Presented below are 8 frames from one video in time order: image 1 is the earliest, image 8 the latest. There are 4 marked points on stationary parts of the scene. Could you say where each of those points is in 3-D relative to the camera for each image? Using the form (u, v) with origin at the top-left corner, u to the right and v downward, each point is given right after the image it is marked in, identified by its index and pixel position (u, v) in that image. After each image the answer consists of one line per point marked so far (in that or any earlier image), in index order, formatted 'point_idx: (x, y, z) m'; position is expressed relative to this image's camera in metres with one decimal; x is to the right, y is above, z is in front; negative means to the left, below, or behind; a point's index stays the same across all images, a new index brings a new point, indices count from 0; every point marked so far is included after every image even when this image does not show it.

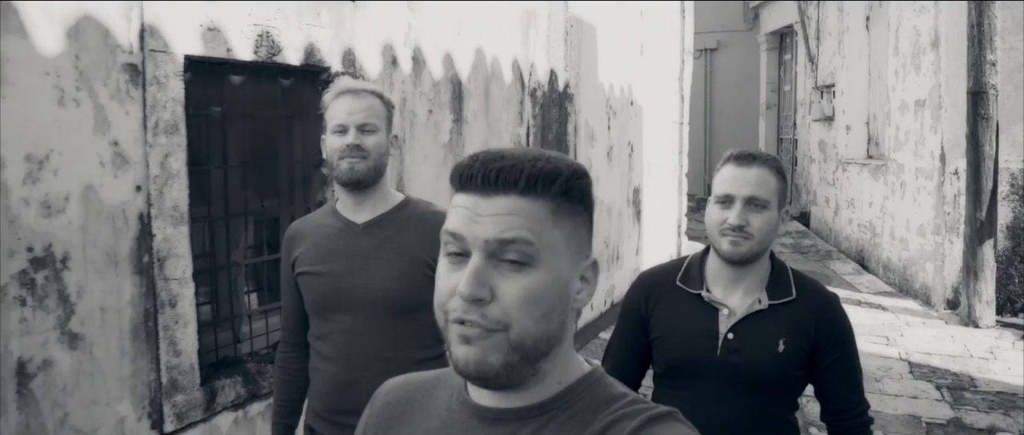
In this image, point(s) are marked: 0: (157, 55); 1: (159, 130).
0: (-1.2, +0.6, +3.3) m
1: (-1.2, +0.3, +3.4) m
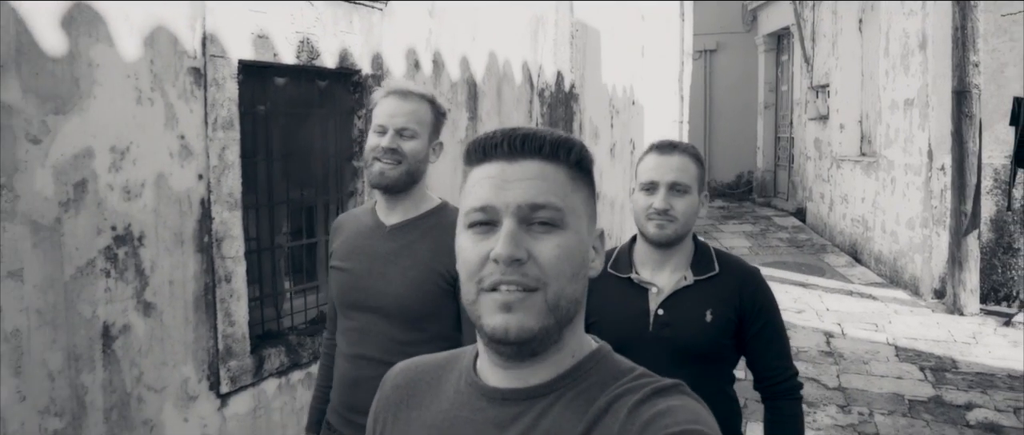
0: (-1.2, +0.6, +3.8) m
1: (-1.2, +0.4, +3.8) m
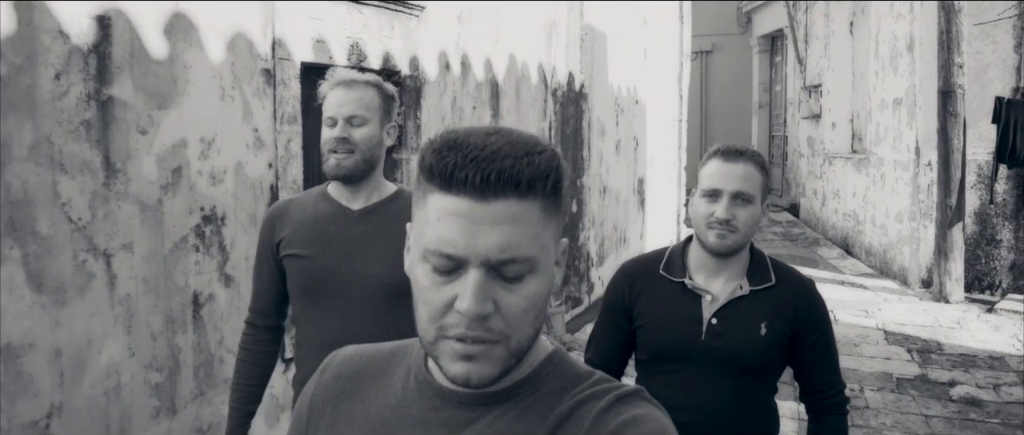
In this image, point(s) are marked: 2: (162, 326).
0: (-1.0, +0.7, +4.3) m
1: (-1.0, +0.4, +4.3) m
2: (-1.3, -0.4, +3.7) m
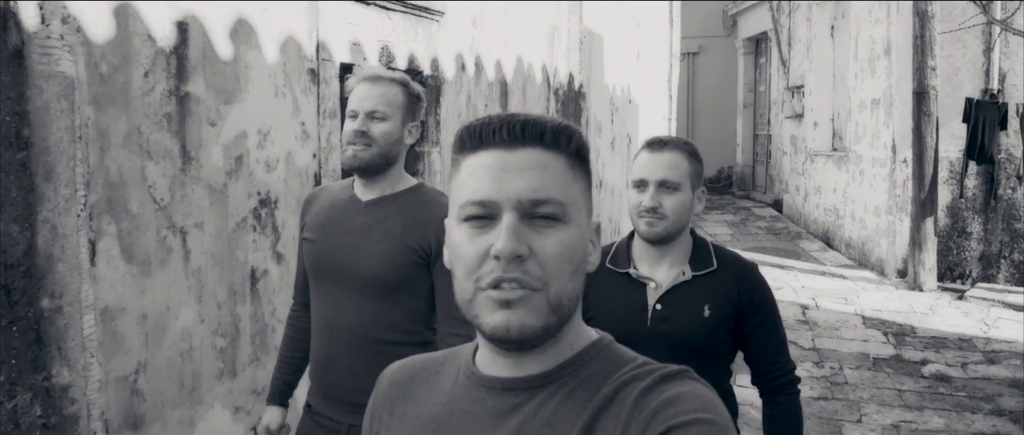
0: (-0.9, +0.8, +4.8) m
1: (-0.9, +0.5, +4.8) m
2: (-1.2, -0.3, +4.2) m
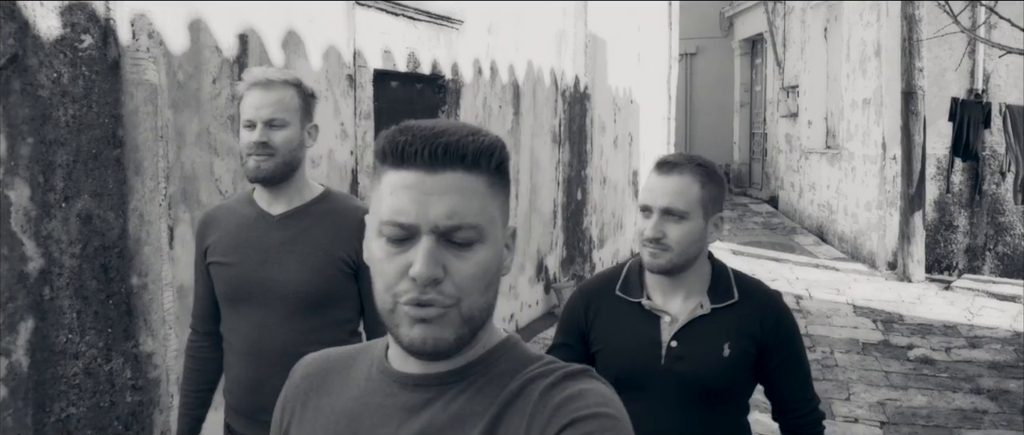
0: (-0.8, +0.8, +5.3) m
1: (-0.8, +0.6, +5.3) m
2: (-1.1, -0.3, +4.7) m
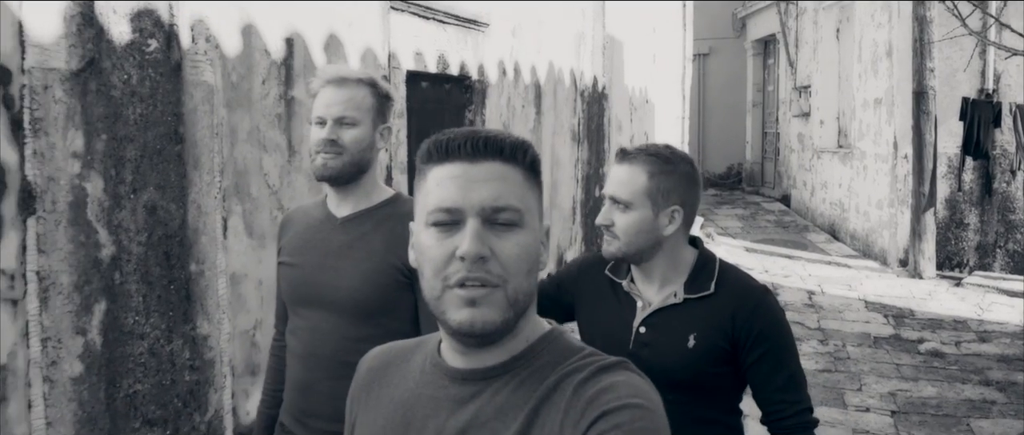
0: (-0.7, +0.8, +5.6) m
1: (-0.7, +0.6, +5.6) m
2: (-1.0, -0.3, +5.0) m
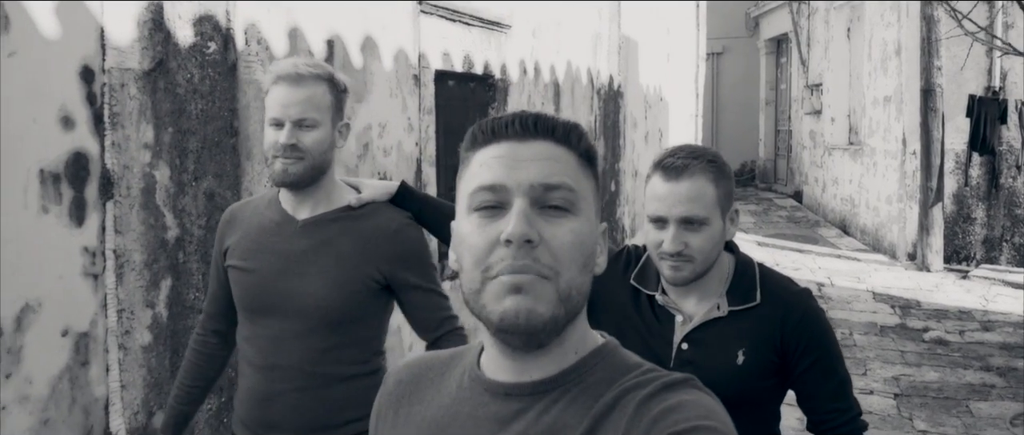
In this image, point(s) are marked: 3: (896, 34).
0: (-0.5, +0.9, +6.0) m
1: (-0.5, +0.7, +6.0) m
2: (-0.9, -0.2, +5.4) m
3: (+4.8, +2.3, +12.1) m
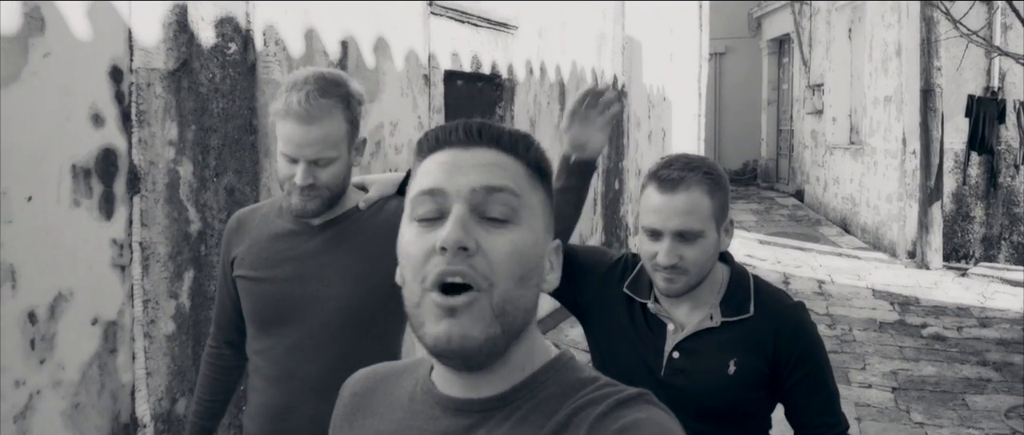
0: (-0.5, +0.9, +6.1) m
1: (-0.5, +0.7, +6.1) m
2: (-0.8, -0.2, +5.5) m
3: (+4.9, +2.3, +12.3) m
